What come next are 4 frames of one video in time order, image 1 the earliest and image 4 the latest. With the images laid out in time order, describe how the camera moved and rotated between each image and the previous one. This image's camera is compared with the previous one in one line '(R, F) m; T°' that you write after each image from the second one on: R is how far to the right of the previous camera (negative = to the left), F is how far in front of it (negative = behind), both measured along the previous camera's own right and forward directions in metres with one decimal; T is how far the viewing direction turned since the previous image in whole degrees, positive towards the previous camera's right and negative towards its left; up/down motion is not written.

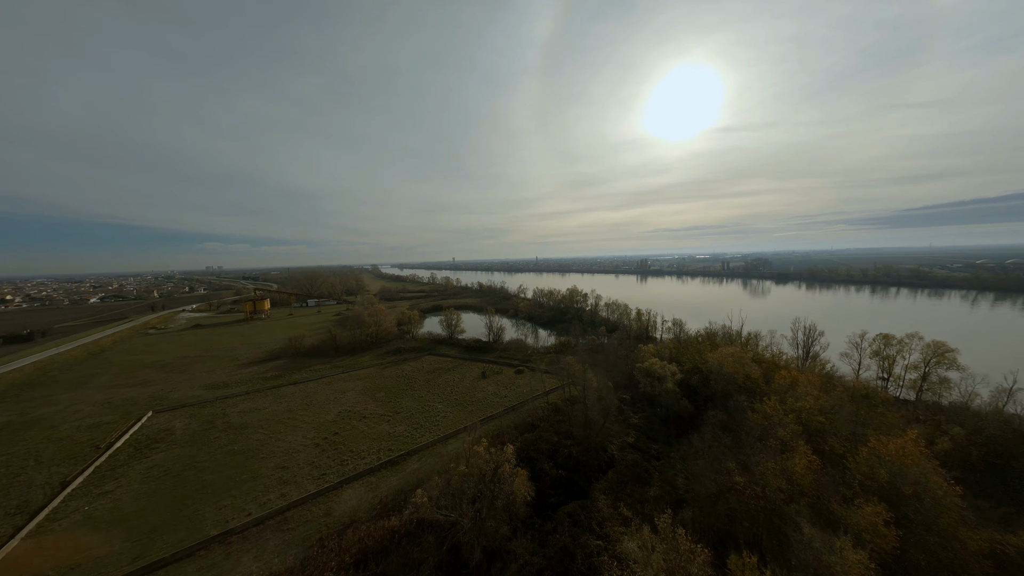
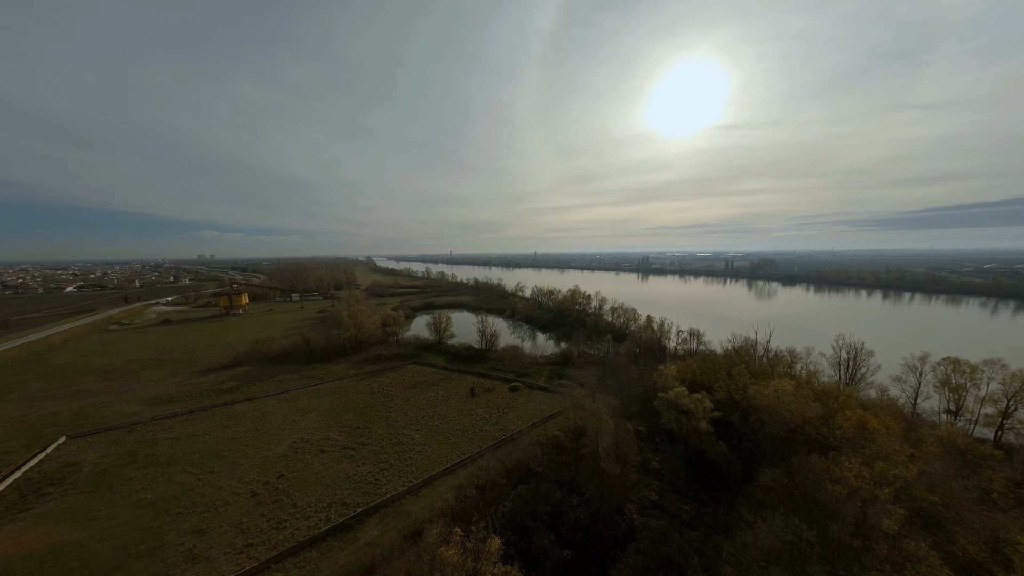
(+0.2, +4.7) m; 0°
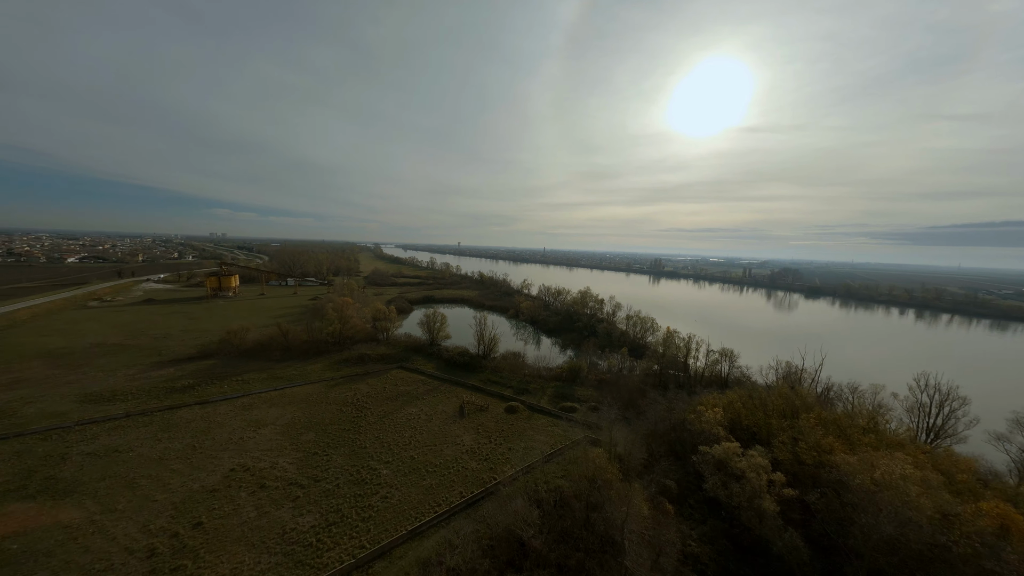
(+0.2, +4.7) m; -1°
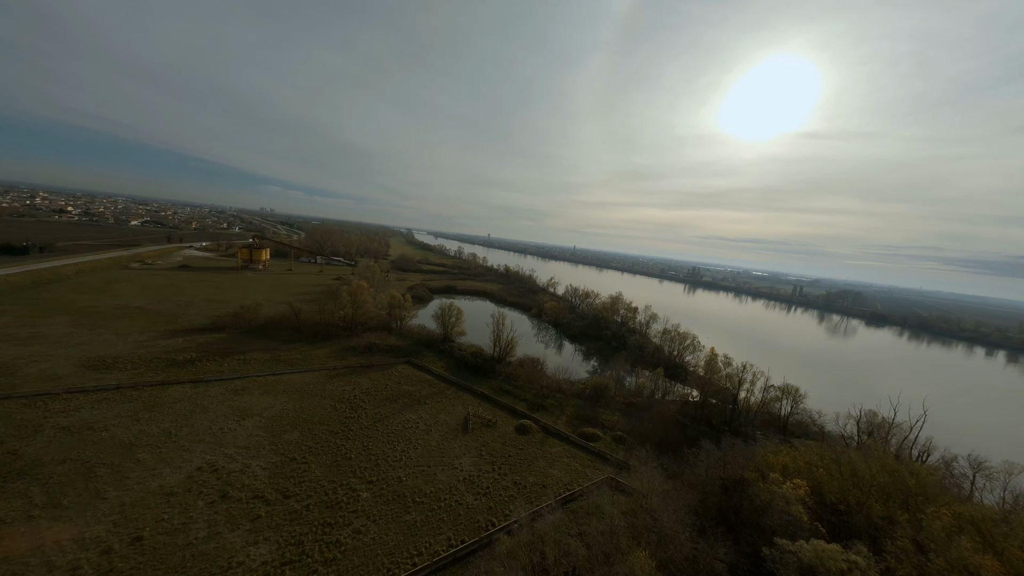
(+0.1, +3.5) m; -5°
